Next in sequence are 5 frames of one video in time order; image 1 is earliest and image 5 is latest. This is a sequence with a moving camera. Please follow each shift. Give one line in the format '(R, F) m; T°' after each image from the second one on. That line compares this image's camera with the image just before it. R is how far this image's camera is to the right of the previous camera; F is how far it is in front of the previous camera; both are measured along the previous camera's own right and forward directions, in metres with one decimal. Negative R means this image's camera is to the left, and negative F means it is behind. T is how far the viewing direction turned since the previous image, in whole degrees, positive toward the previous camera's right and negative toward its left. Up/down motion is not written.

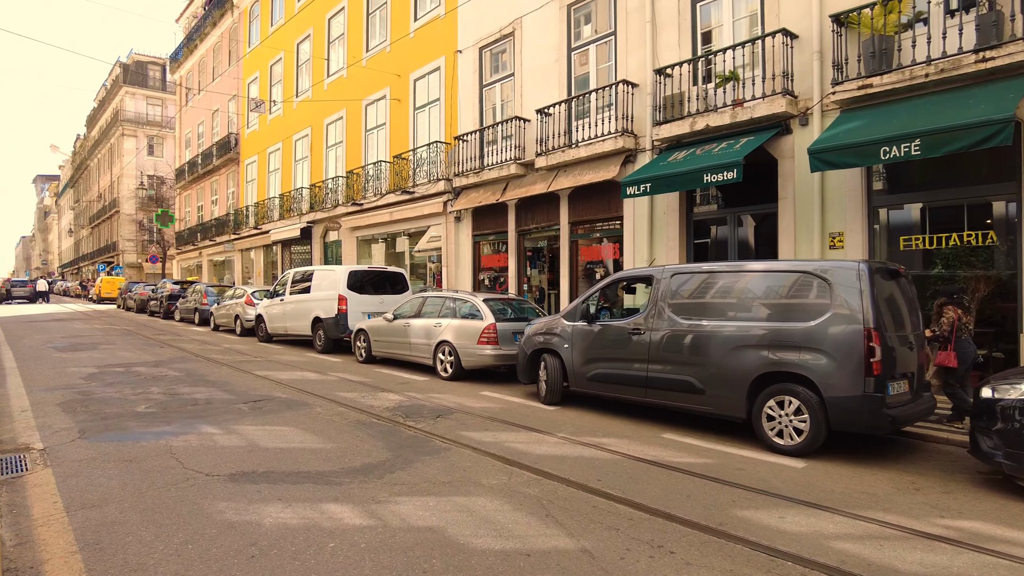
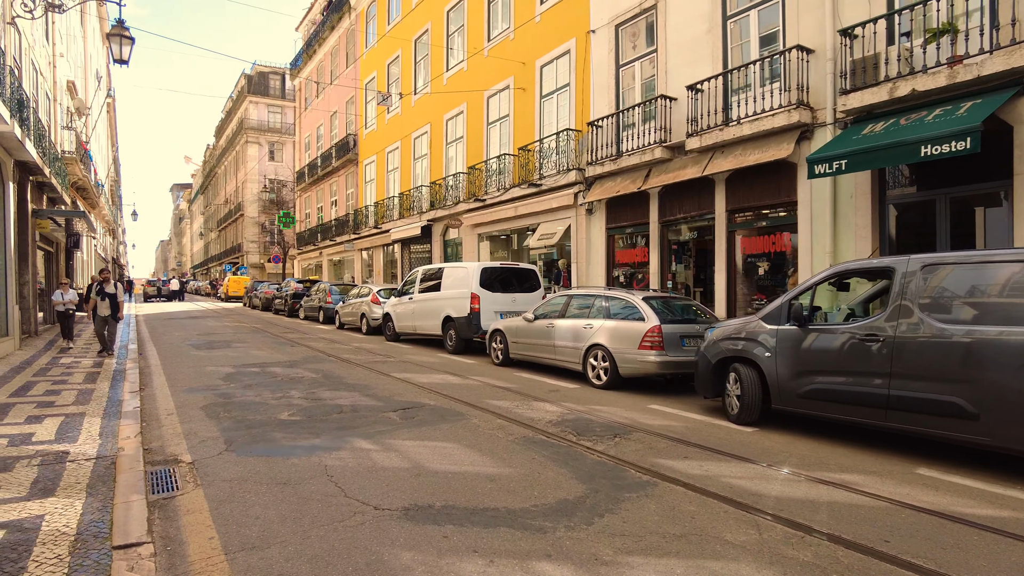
(-0.9, +1.0) m; -9°
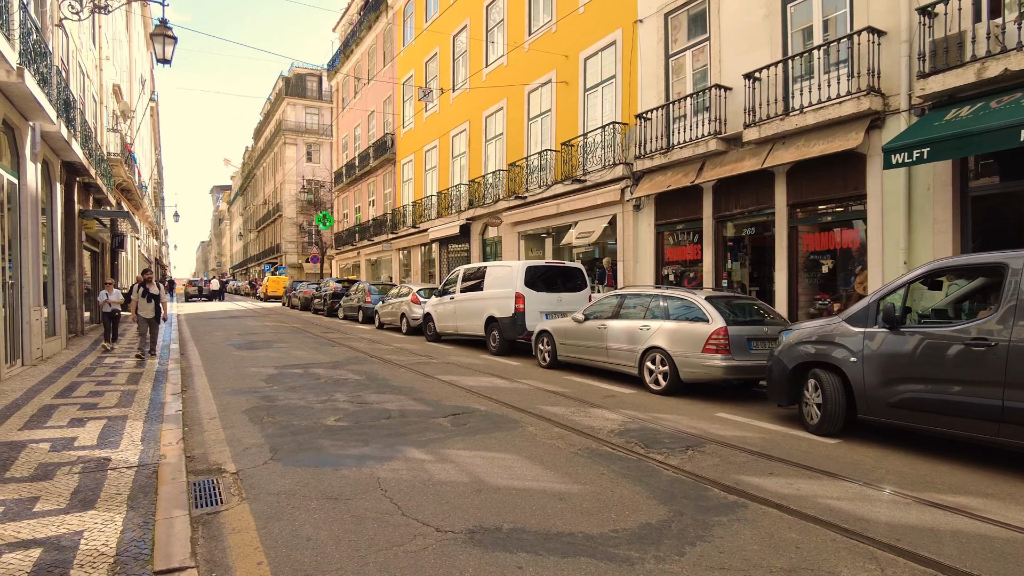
(-0.2, +0.4) m; -3°
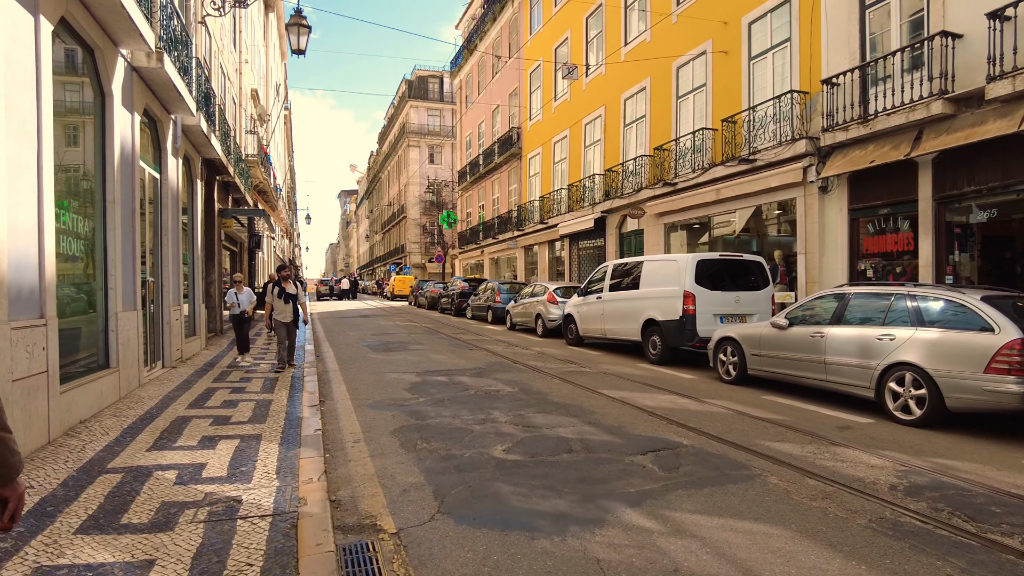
(-0.8, +1.5) m; -10°
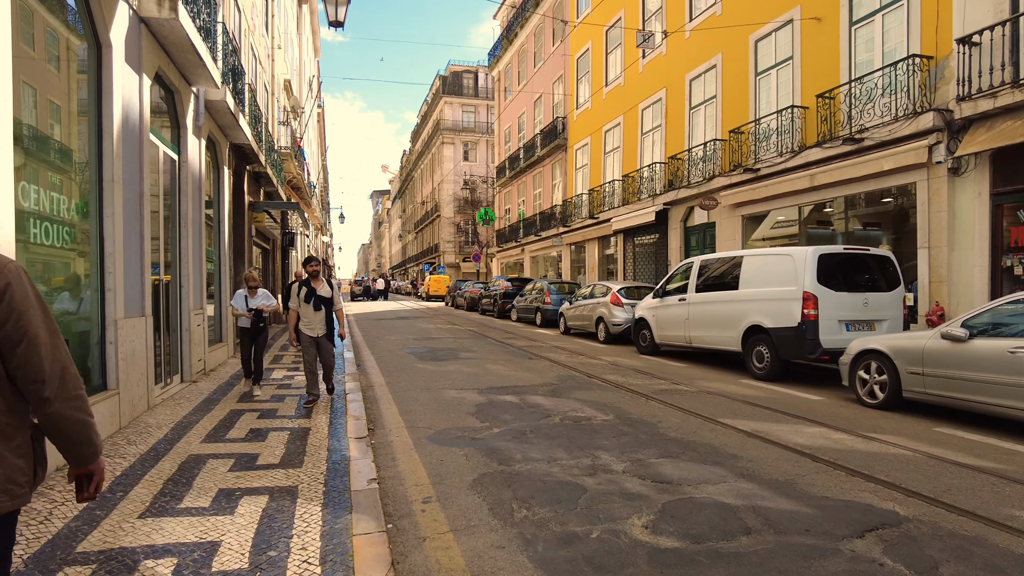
(-0.7, +1.7) m; -3°
